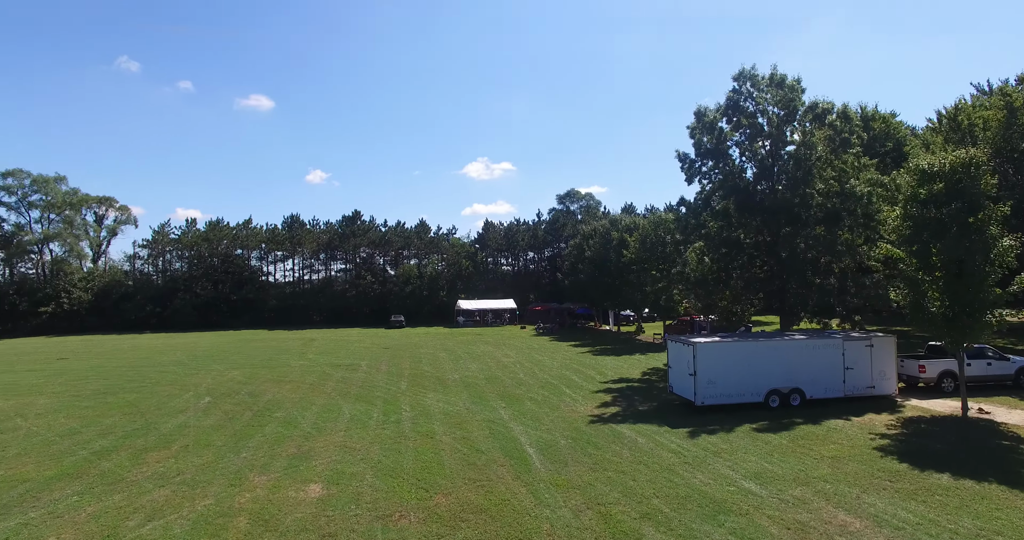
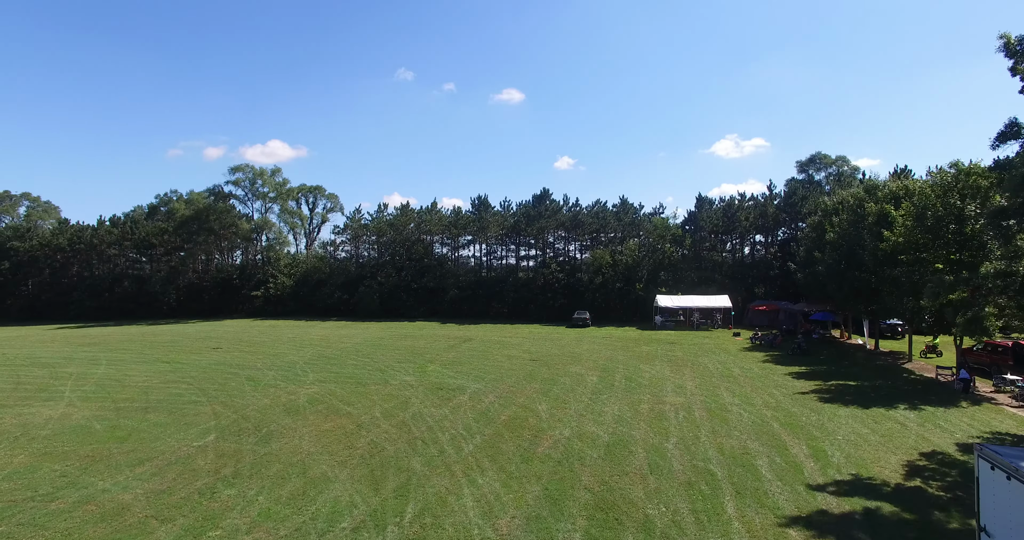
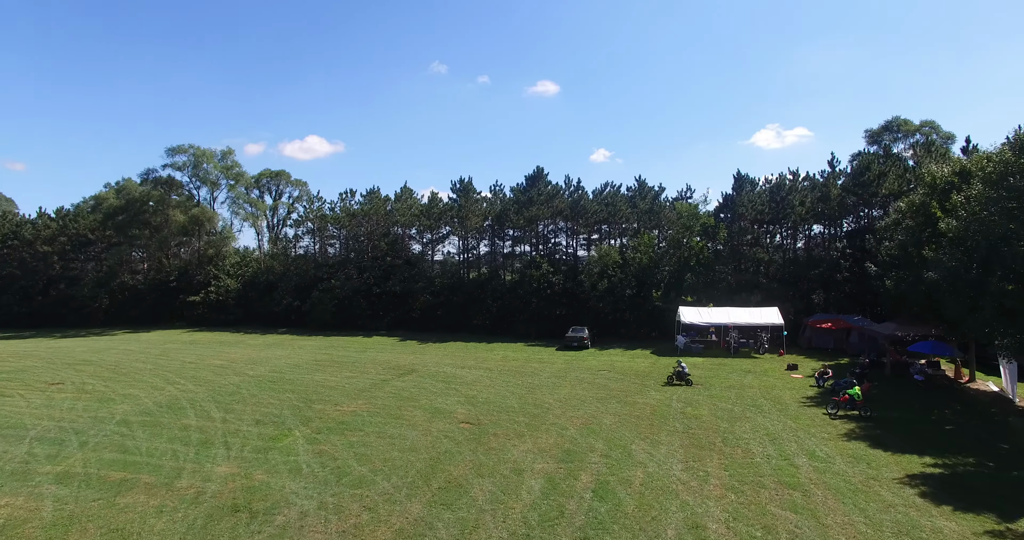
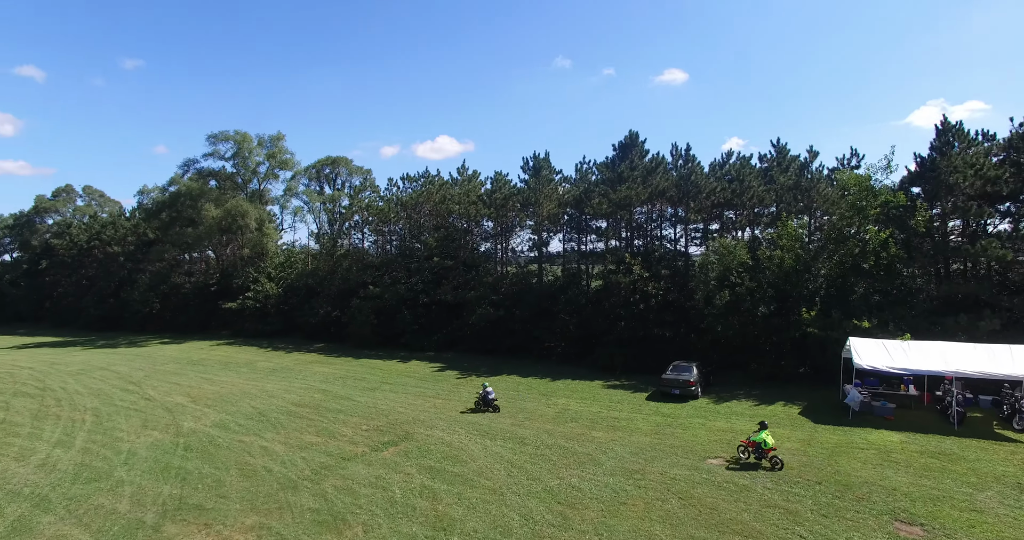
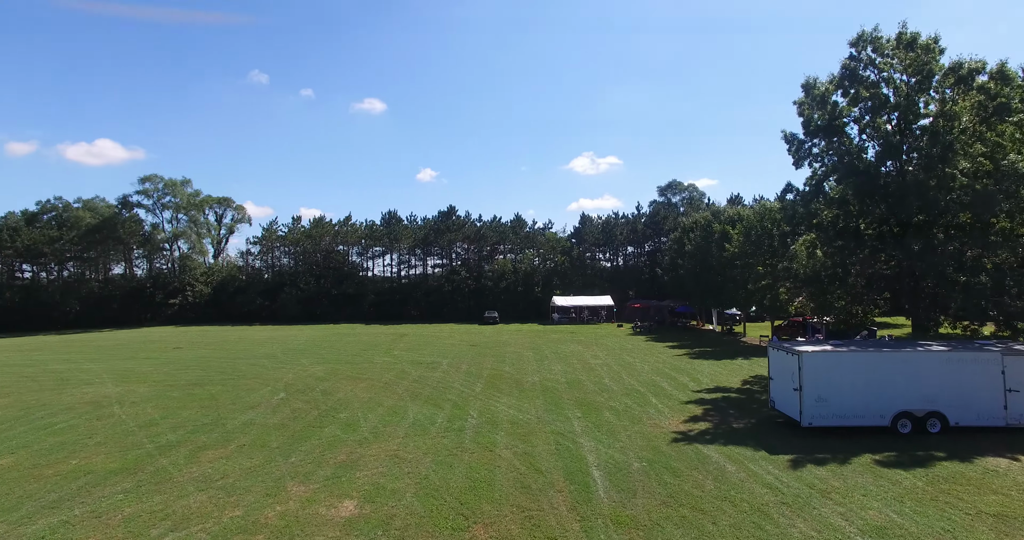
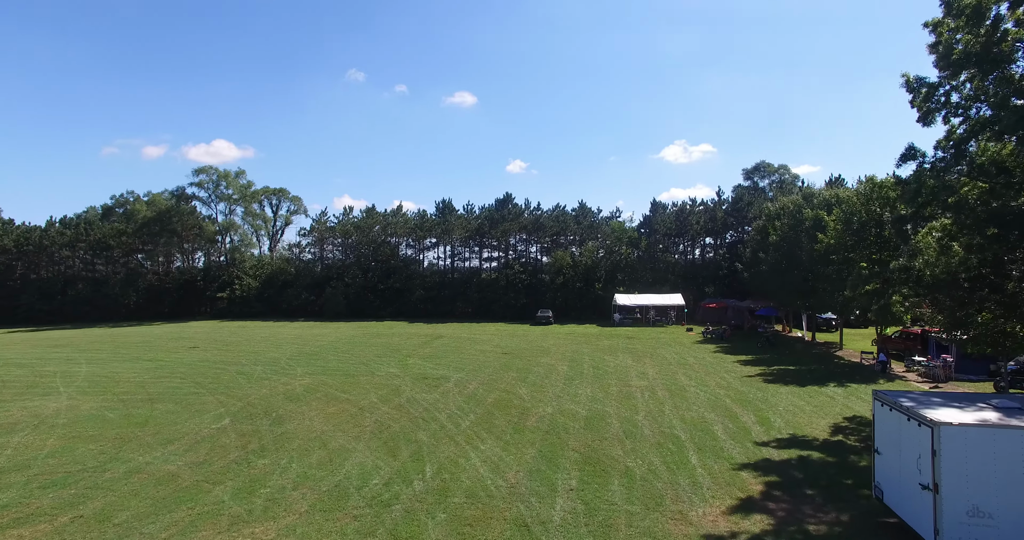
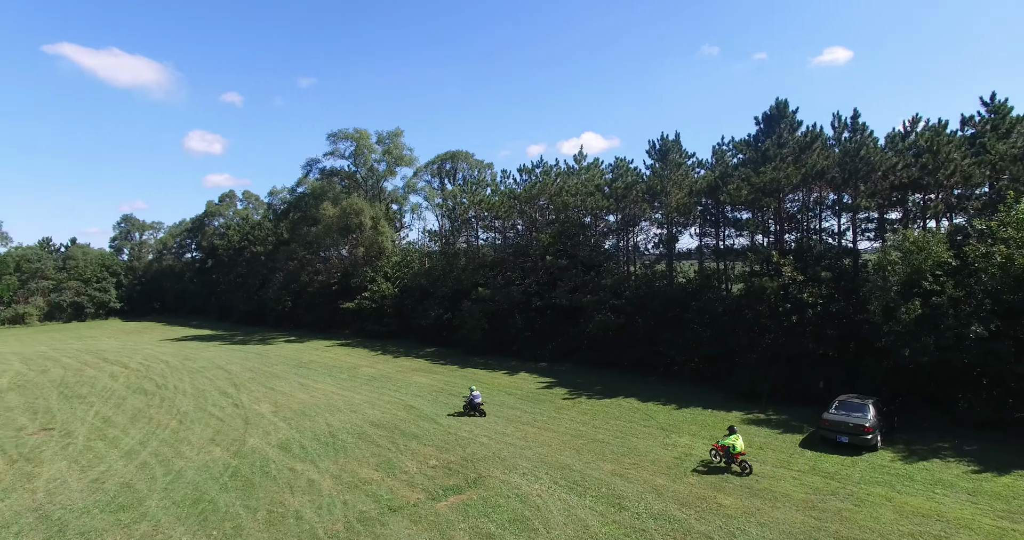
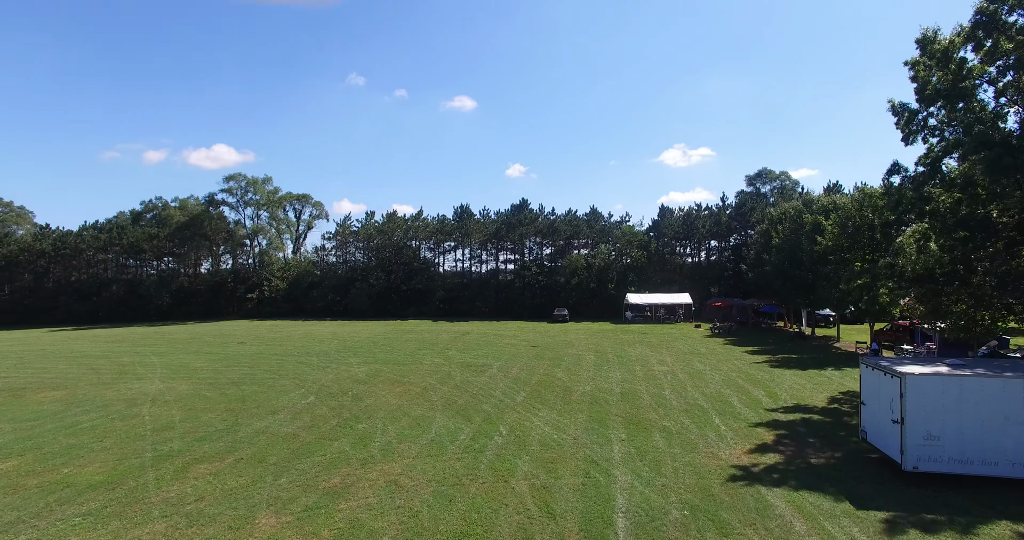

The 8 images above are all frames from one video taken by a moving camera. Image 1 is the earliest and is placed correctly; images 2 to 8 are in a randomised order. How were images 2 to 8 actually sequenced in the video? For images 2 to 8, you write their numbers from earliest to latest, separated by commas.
5, 8, 6, 2, 3, 4, 7
